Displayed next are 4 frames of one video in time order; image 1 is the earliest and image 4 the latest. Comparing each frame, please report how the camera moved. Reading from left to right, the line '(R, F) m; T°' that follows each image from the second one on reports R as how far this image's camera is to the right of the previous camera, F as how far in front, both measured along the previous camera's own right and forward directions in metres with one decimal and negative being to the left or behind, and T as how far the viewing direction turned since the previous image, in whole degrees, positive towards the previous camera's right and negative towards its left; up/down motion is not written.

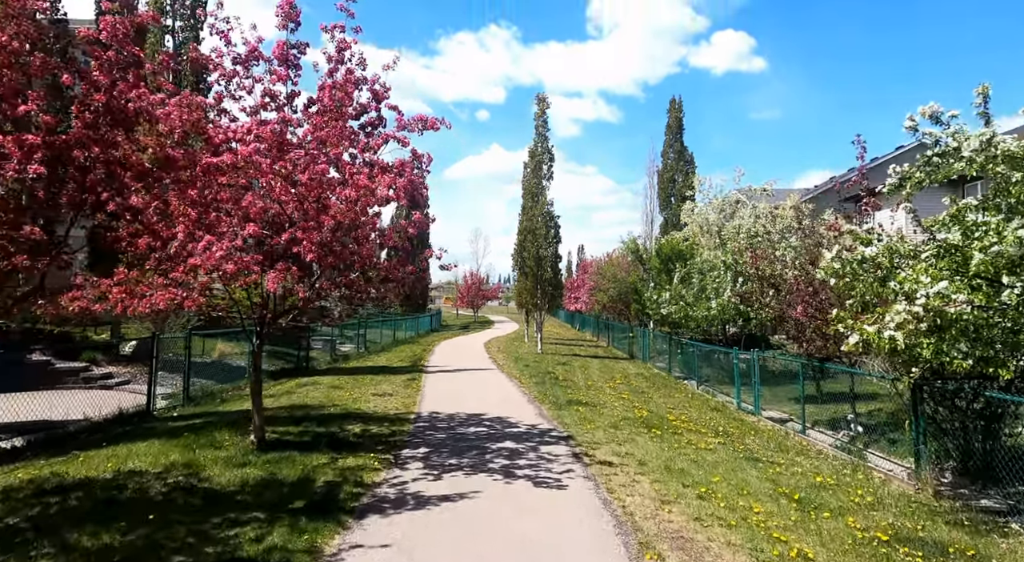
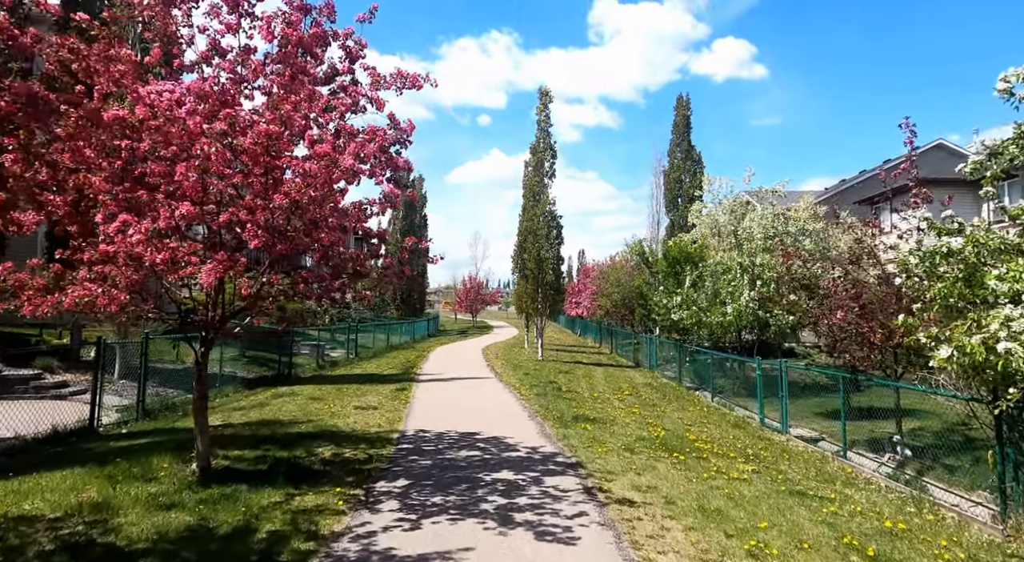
(0.0, +1.5) m; 0°
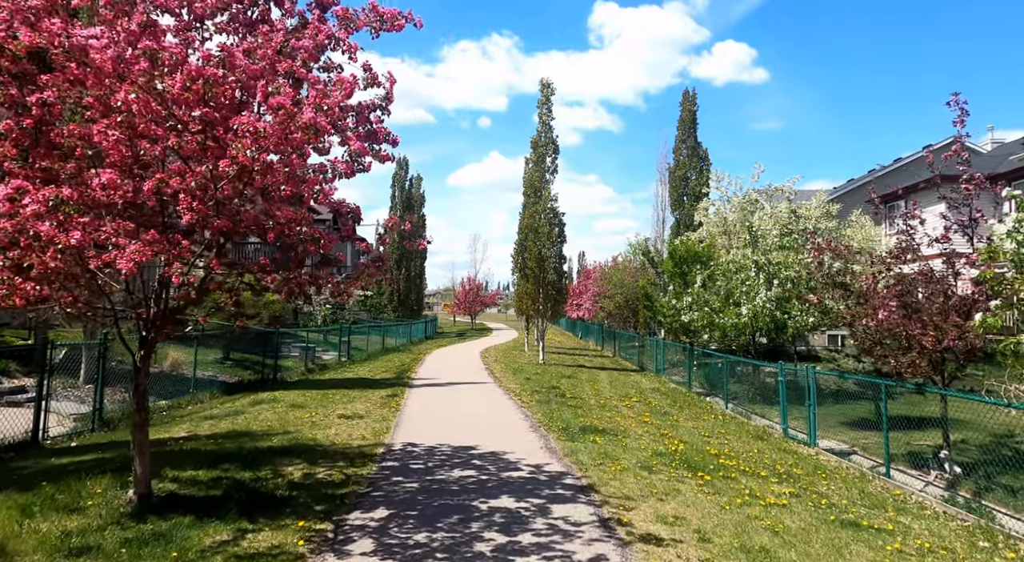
(0.0, +1.2) m; 0°
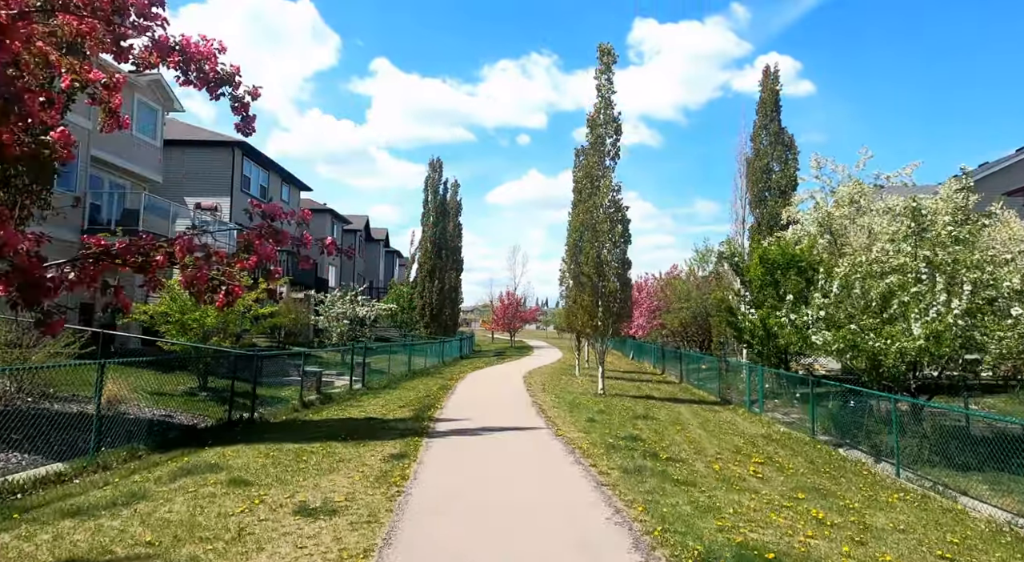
(-0.4, +5.1) m; -3°
